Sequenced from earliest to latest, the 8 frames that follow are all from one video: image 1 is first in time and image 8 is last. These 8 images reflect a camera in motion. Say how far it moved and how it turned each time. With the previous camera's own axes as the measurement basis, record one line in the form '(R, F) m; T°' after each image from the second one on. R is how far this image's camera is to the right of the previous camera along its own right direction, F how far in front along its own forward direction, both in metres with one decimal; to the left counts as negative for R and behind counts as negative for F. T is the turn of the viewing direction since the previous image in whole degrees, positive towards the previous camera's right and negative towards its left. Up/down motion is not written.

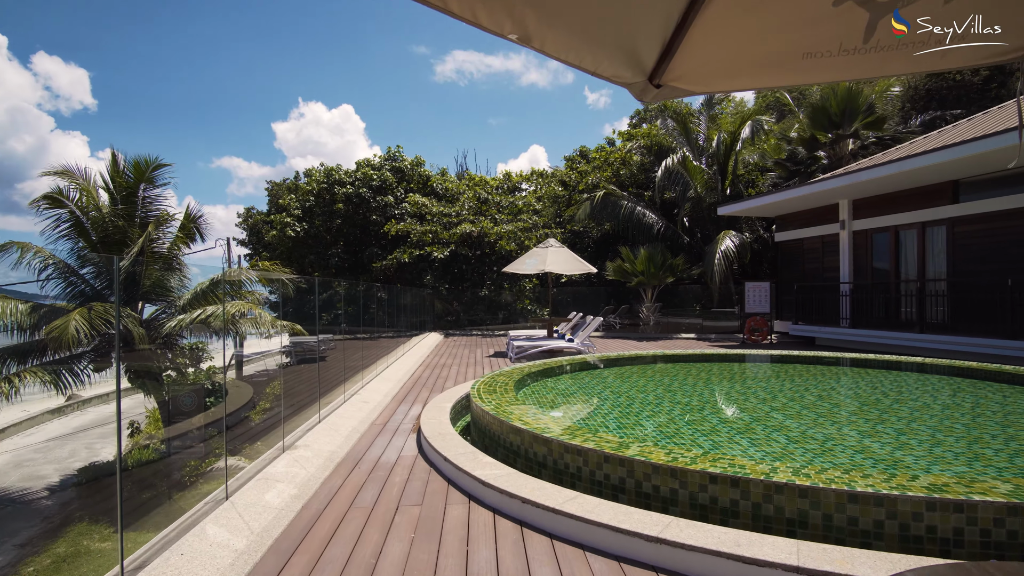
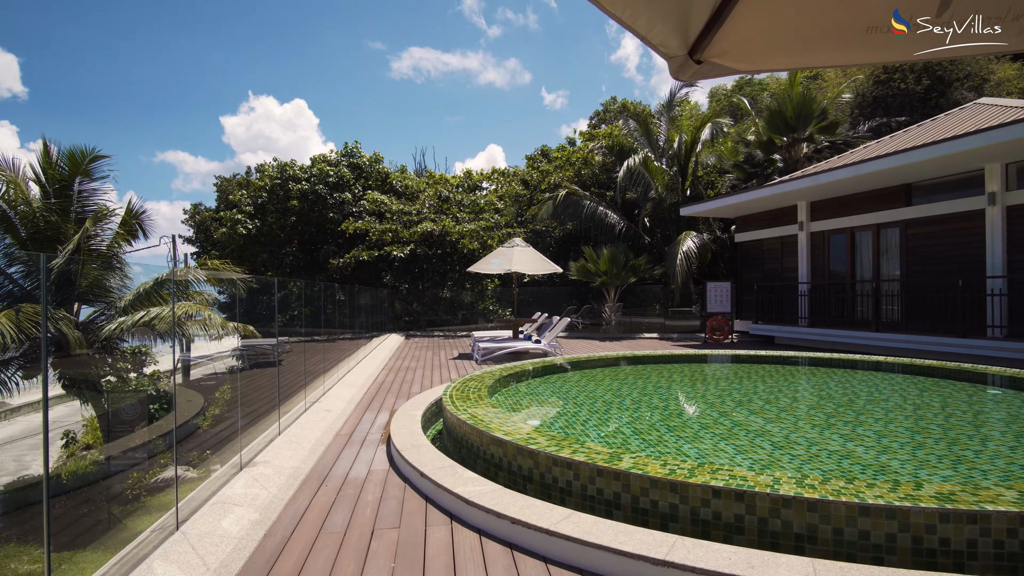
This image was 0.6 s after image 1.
(-0.2, +0.3) m; +4°
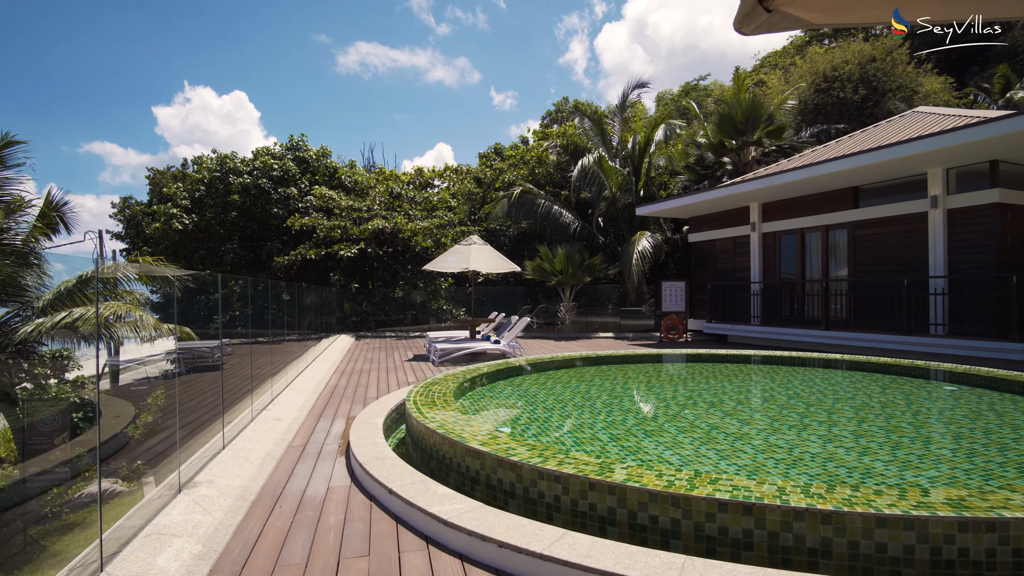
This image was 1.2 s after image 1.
(-0.2, +0.3) m; +5°
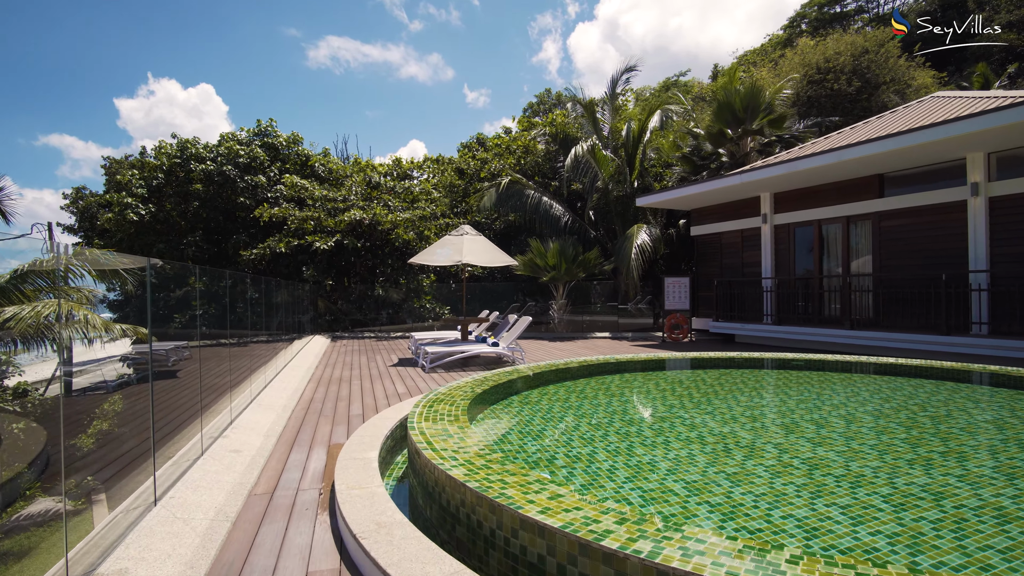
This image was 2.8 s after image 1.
(-0.4, +1.2) m; +3°
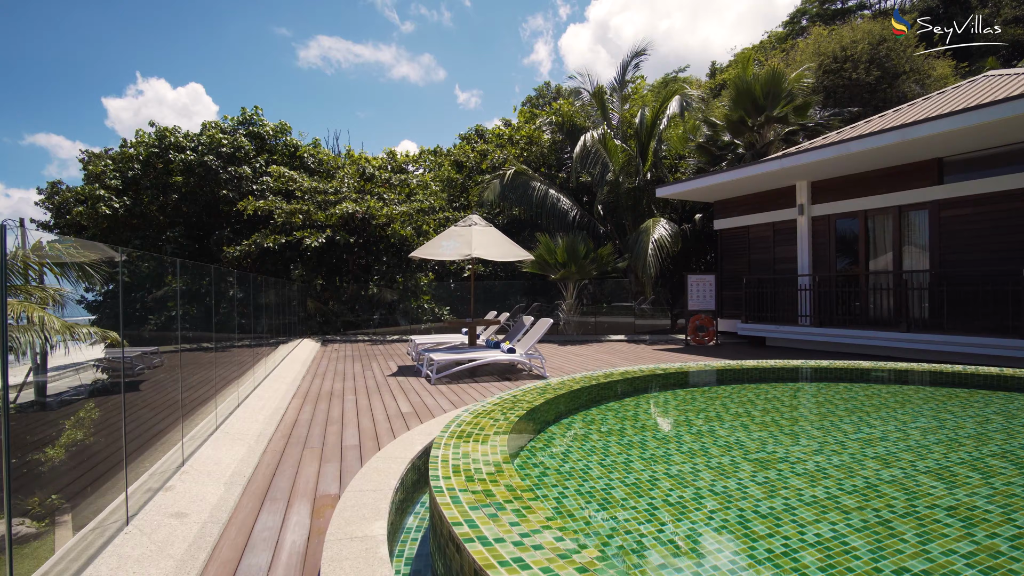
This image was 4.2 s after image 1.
(-0.4, +1.2) m; +1°
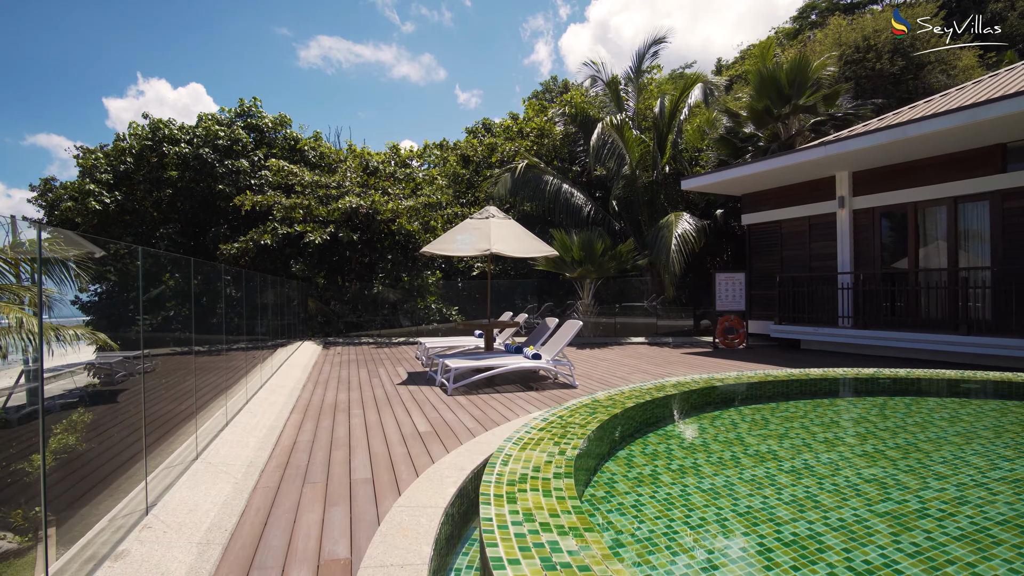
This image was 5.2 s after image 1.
(-0.3, +0.8) m; 0°
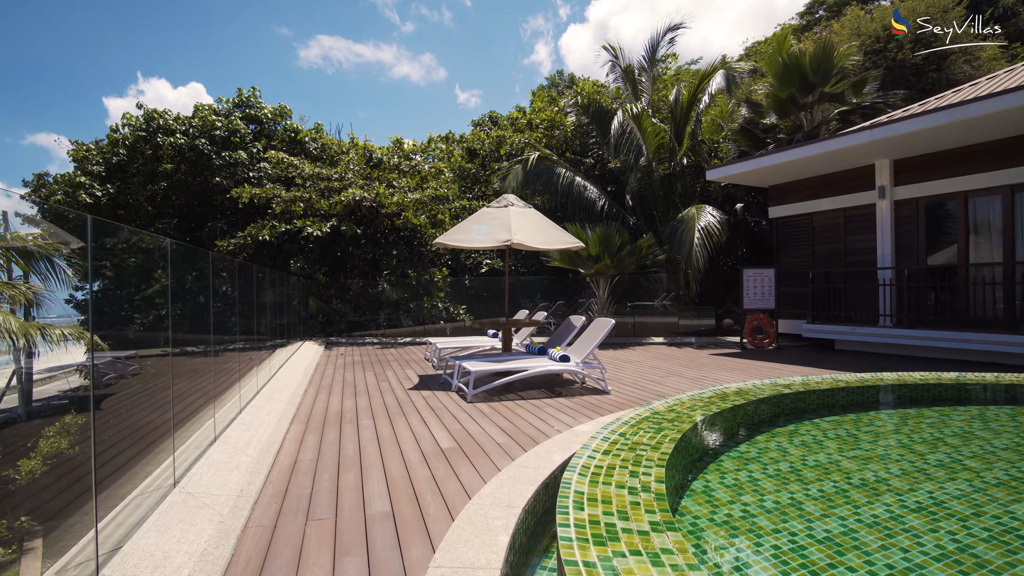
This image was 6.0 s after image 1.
(-0.3, +0.7) m; 0°
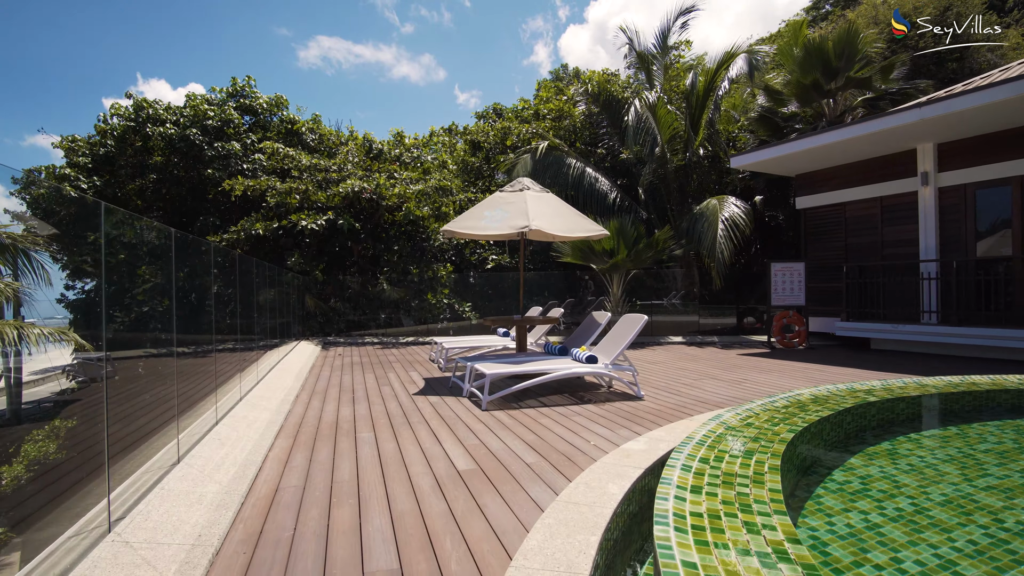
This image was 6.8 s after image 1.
(-0.2, +0.8) m; 0°
